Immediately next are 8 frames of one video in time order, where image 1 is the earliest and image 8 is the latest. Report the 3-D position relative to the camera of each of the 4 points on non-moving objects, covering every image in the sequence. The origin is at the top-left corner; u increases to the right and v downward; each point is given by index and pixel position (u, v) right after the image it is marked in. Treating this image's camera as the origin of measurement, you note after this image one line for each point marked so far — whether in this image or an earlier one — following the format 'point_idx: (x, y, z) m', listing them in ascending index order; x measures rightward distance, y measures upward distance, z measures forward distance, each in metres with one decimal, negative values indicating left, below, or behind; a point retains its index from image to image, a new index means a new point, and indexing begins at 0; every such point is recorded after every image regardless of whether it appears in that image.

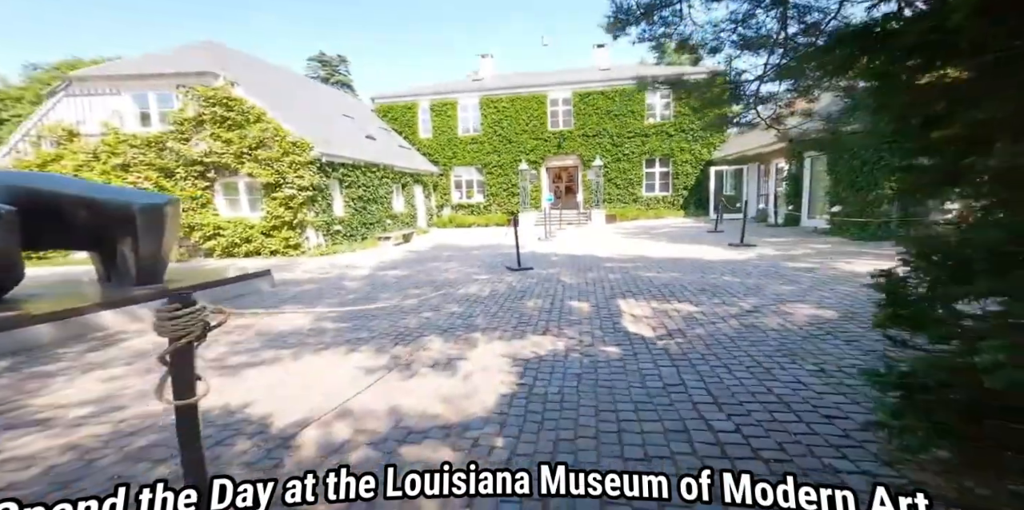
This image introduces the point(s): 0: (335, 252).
0: (-5.6, +0.1, +13.2) m
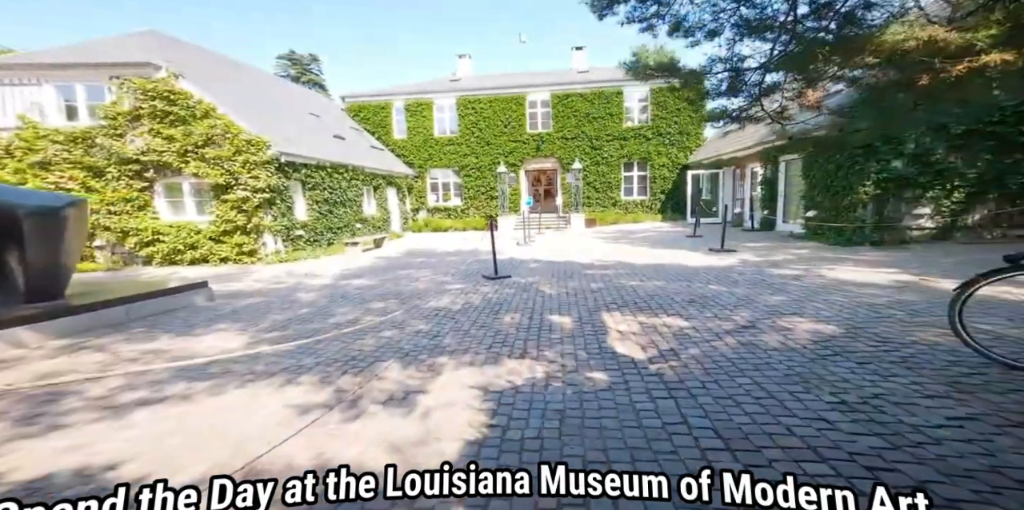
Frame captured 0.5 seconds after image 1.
0: (-6.3, -0.1, +12.3) m
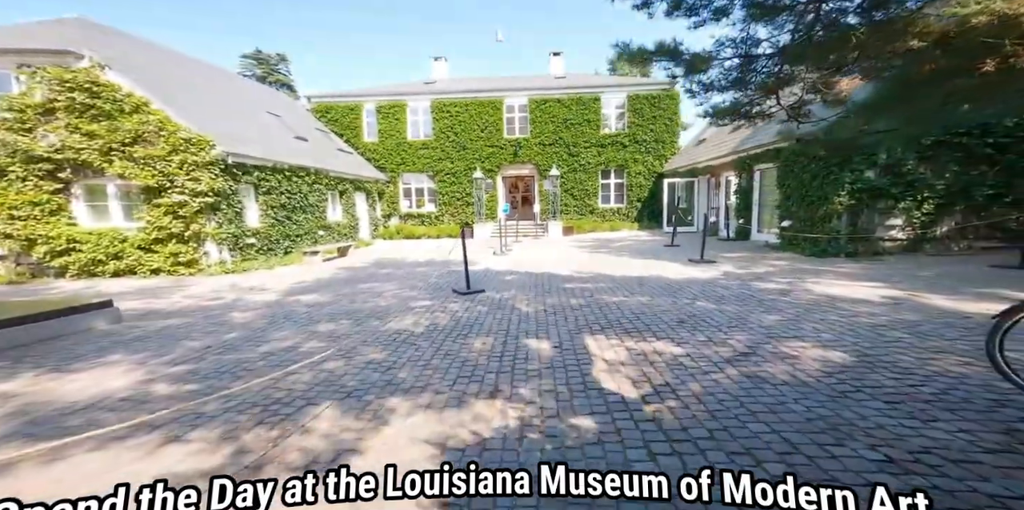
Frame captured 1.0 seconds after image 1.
0: (-7.1, -0.4, +11.1) m
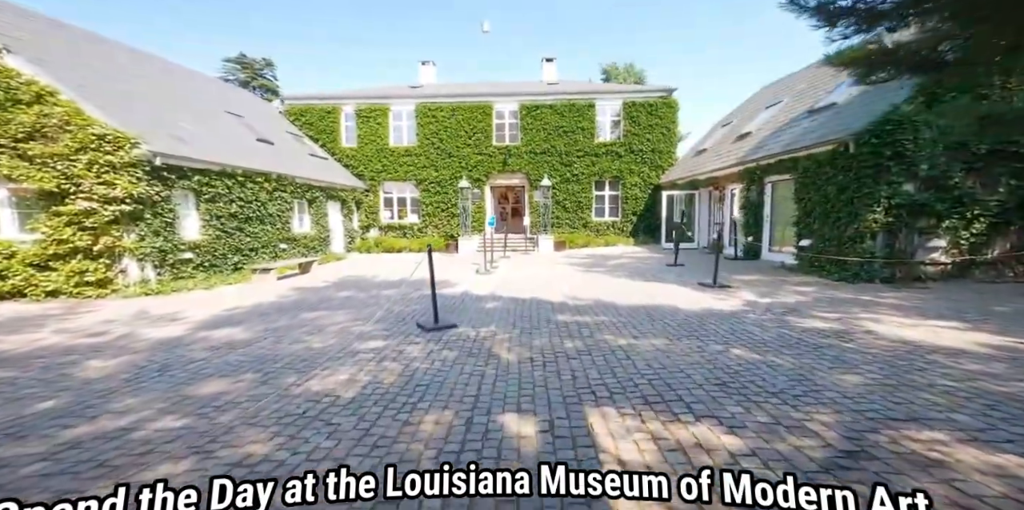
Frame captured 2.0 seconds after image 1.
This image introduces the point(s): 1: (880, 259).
0: (-7.5, -0.8, +9.2) m
1: (+7.6, -0.1, +8.6) m
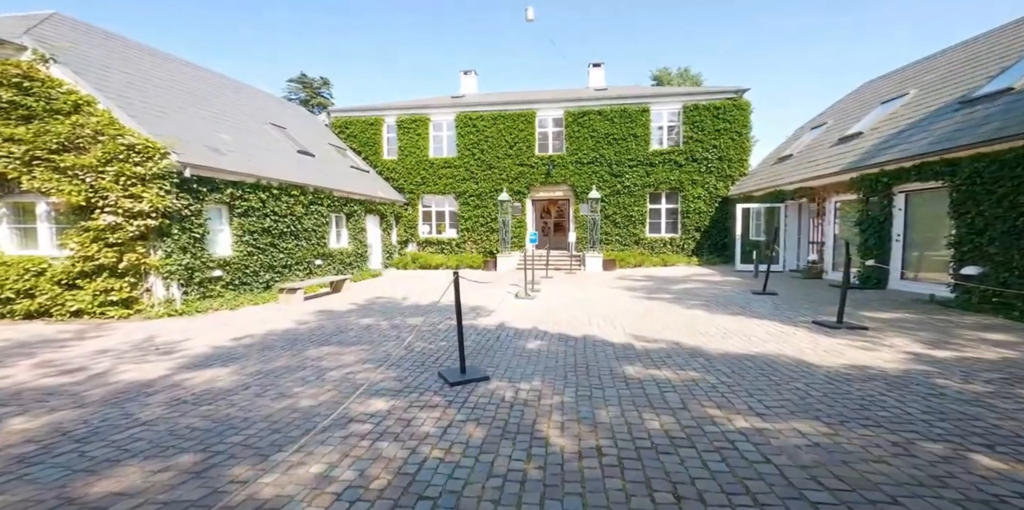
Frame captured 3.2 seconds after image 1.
0: (-6.5, -1.2, +8.3) m
1: (+8.4, -0.6, +6.0) m
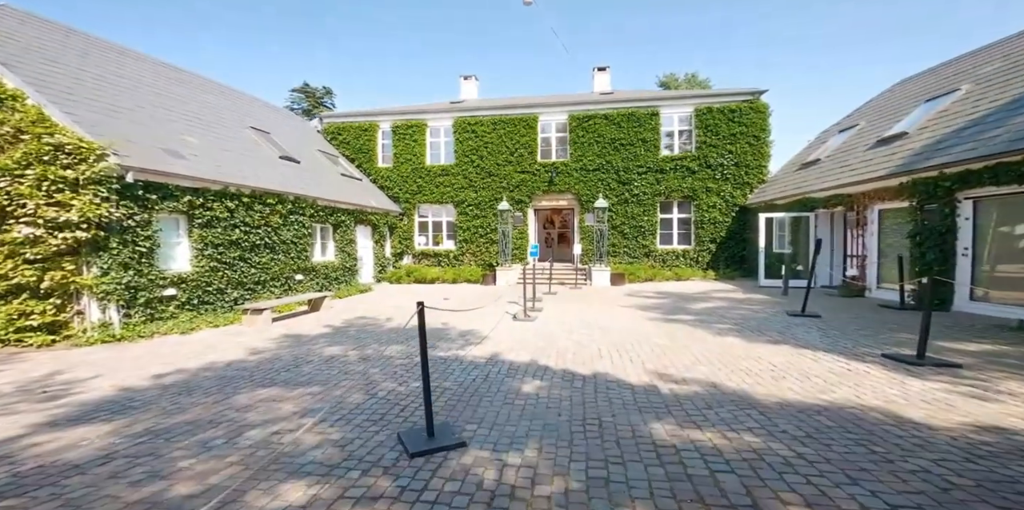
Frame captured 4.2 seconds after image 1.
0: (-6.6, -1.4, +7.0) m
1: (+8.3, -0.8, +4.6) m
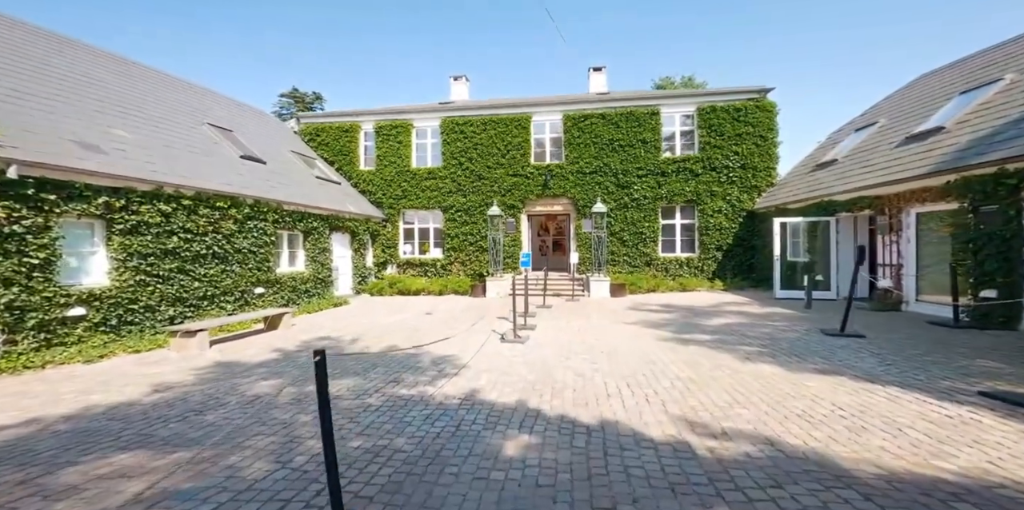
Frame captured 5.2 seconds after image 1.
0: (-6.8, -1.6, +5.6) m
1: (+8.1, -0.8, +3.3) m
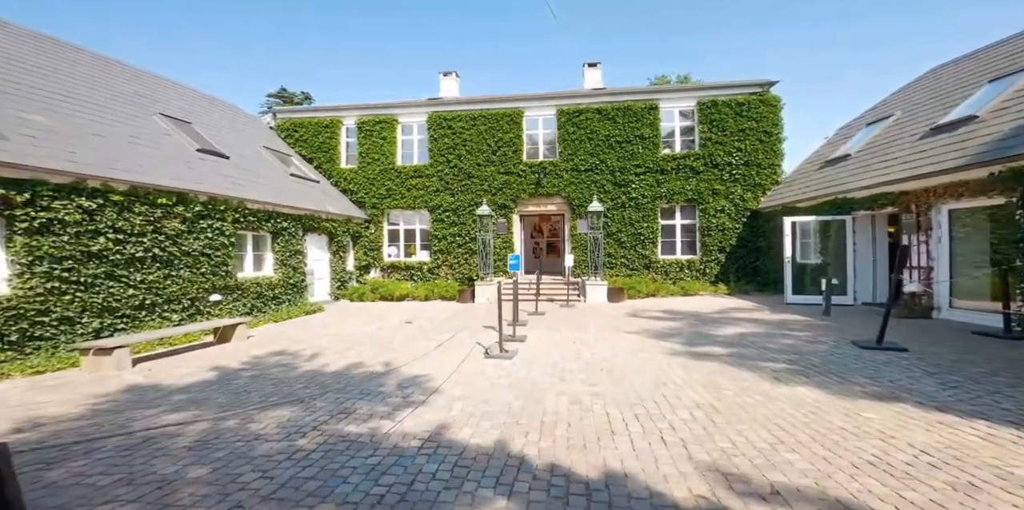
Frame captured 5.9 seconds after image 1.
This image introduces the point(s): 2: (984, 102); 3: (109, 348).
0: (-7.0, -1.6, +4.4) m
1: (+7.9, -0.8, +2.3) m
2: (+10.6, +3.5, +9.3) m
3: (-5.4, -1.3, +5.6) m
